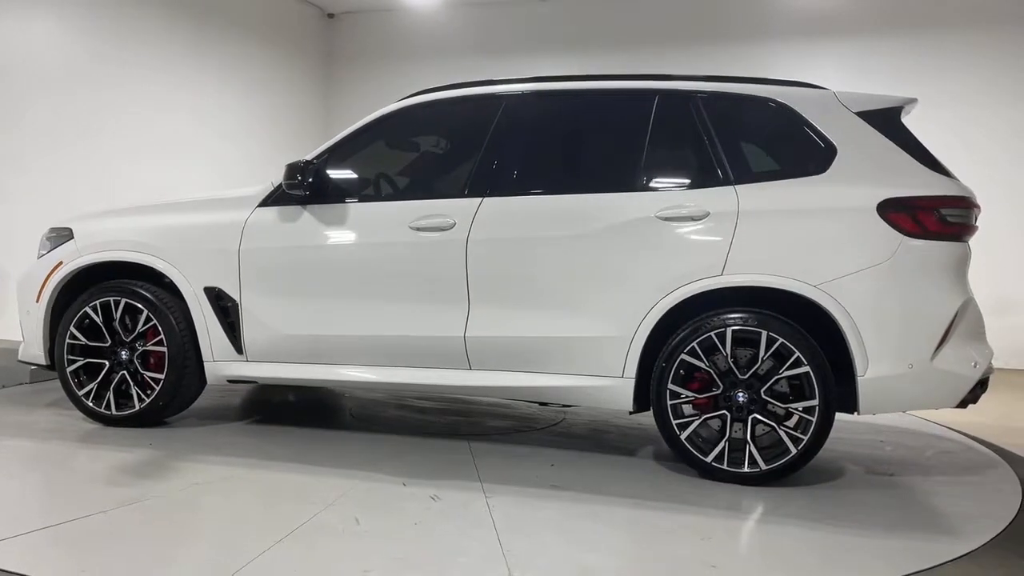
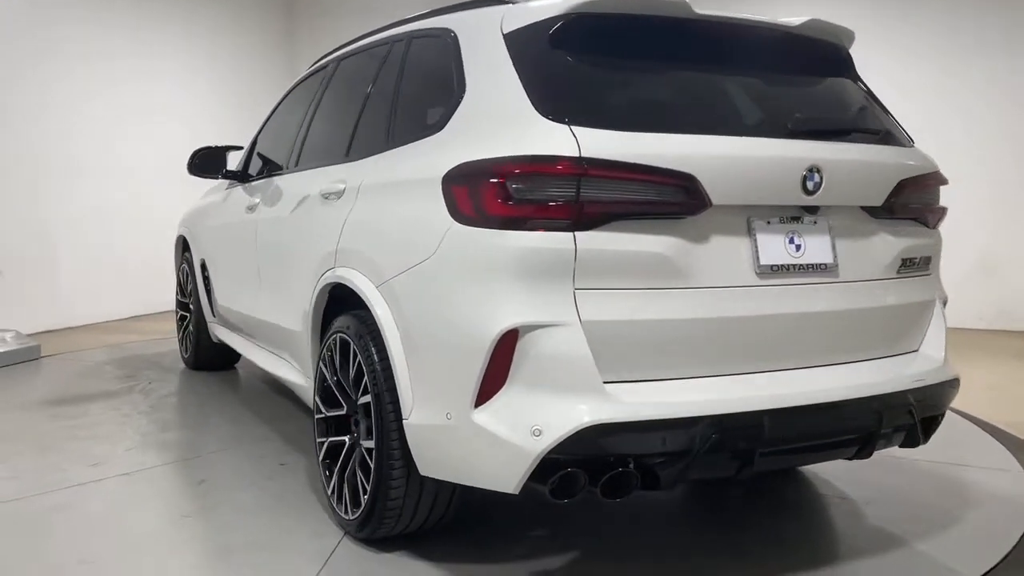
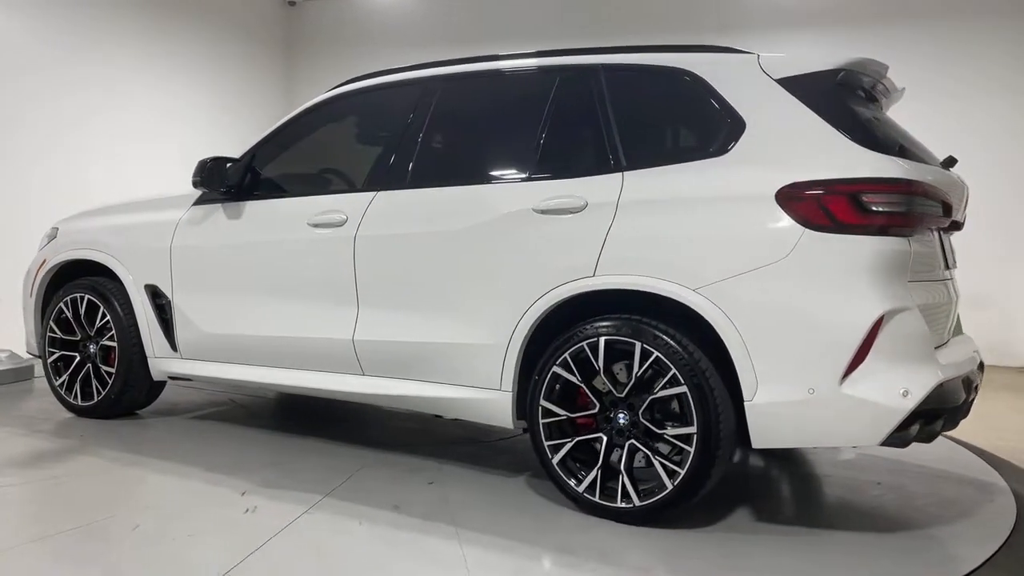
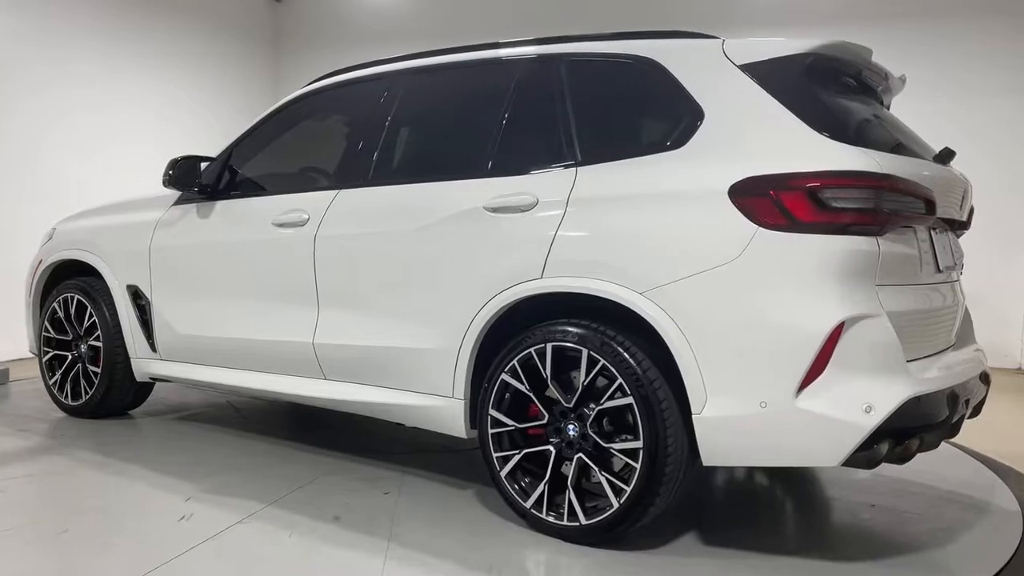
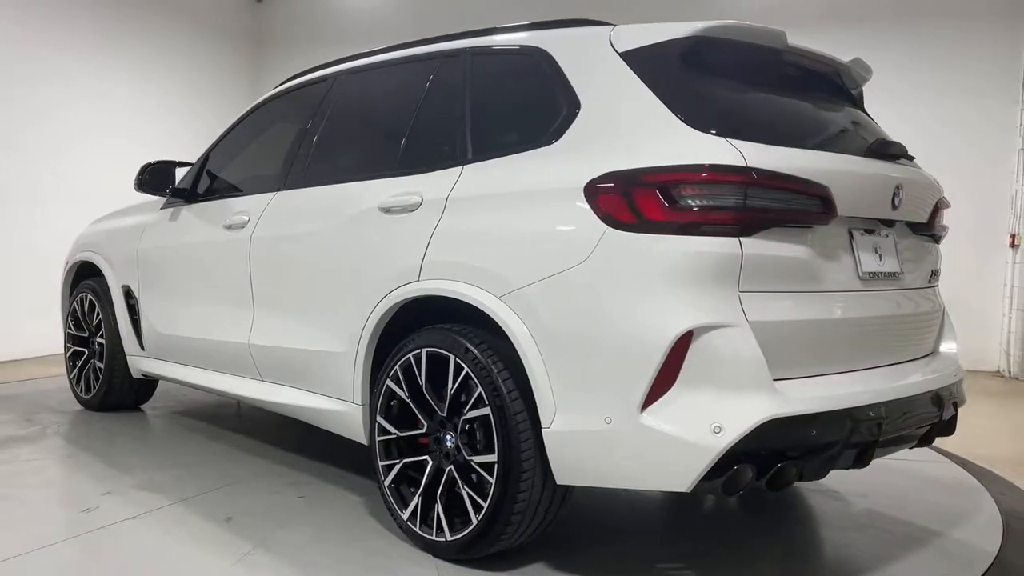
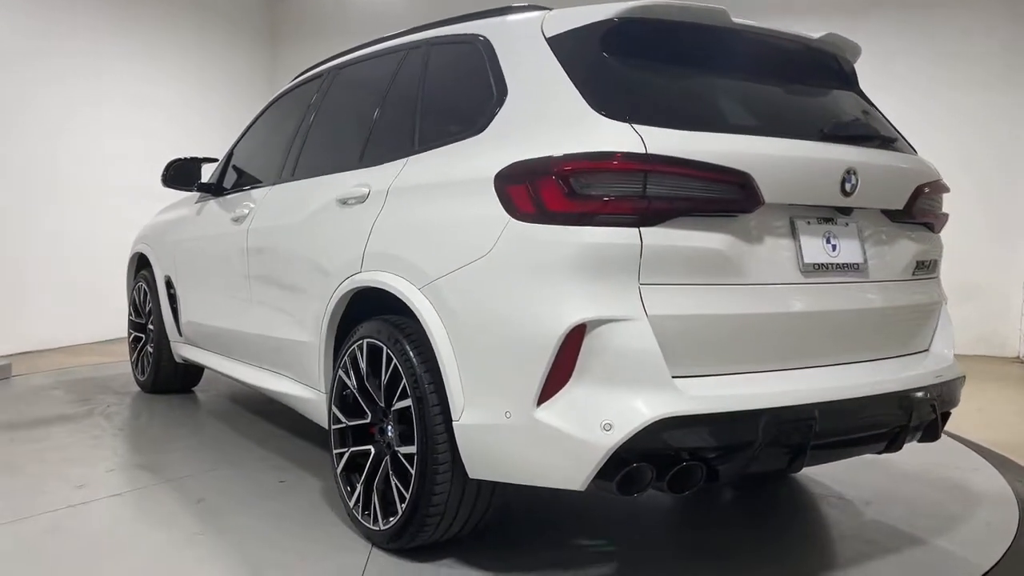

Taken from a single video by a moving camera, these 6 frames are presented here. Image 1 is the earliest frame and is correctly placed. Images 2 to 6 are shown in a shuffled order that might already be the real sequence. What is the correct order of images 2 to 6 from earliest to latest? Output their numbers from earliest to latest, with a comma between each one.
3, 4, 5, 6, 2
